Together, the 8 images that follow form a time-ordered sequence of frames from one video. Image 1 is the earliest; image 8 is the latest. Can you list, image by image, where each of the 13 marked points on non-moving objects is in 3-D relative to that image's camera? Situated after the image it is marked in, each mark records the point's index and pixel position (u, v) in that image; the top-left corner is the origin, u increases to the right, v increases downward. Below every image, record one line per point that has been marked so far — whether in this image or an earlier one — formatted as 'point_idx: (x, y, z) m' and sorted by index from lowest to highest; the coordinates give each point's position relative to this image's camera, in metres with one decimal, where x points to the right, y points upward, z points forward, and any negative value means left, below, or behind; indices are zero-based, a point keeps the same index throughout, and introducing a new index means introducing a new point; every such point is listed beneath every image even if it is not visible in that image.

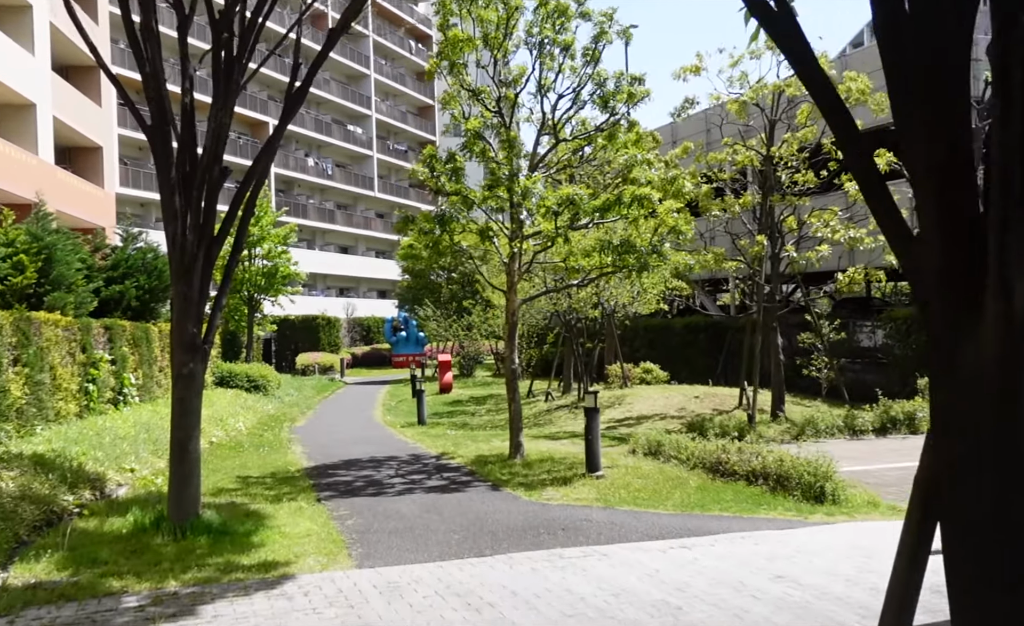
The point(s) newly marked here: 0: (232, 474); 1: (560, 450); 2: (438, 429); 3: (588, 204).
0: (-4.2, -2.4, +11.9) m
1: (+0.8, -2.2, +13.0) m
2: (-1.6, -2.5, +17.3) m
3: (+1.1, +1.6, +11.3) m
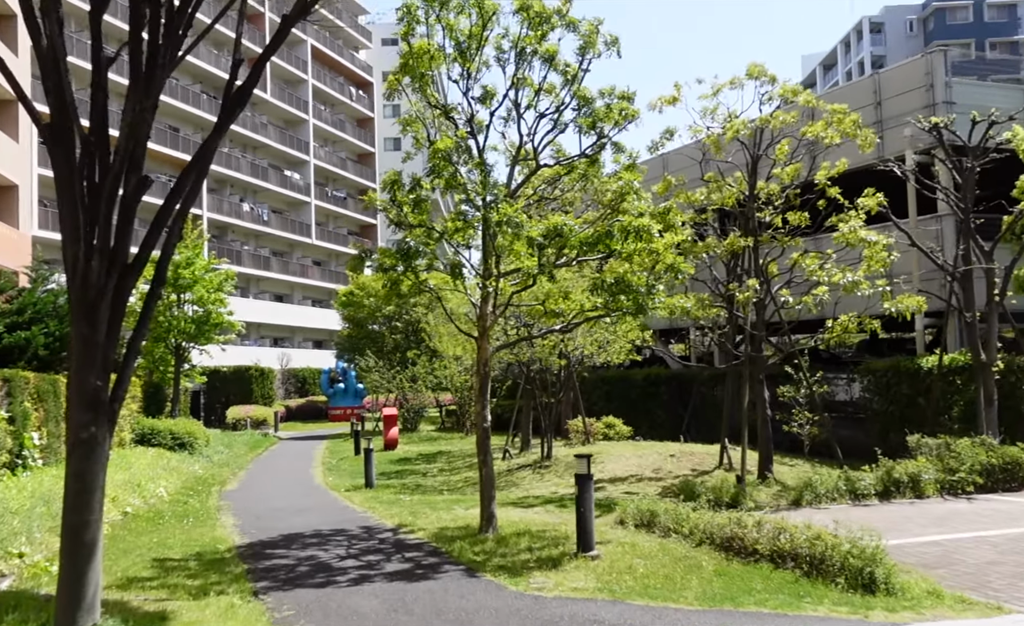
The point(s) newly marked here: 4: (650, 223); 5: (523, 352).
0: (-4.5, -3.0, +9.8) m
1: (+0.3, -3.0, +11.3) m
2: (-2.4, -3.5, +15.4) m
3: (+0.9, +1.0, +10.0) m
4: (+1.8, +1.2, +9.9) m
5: (+0.3, -0.9, +18.4) m
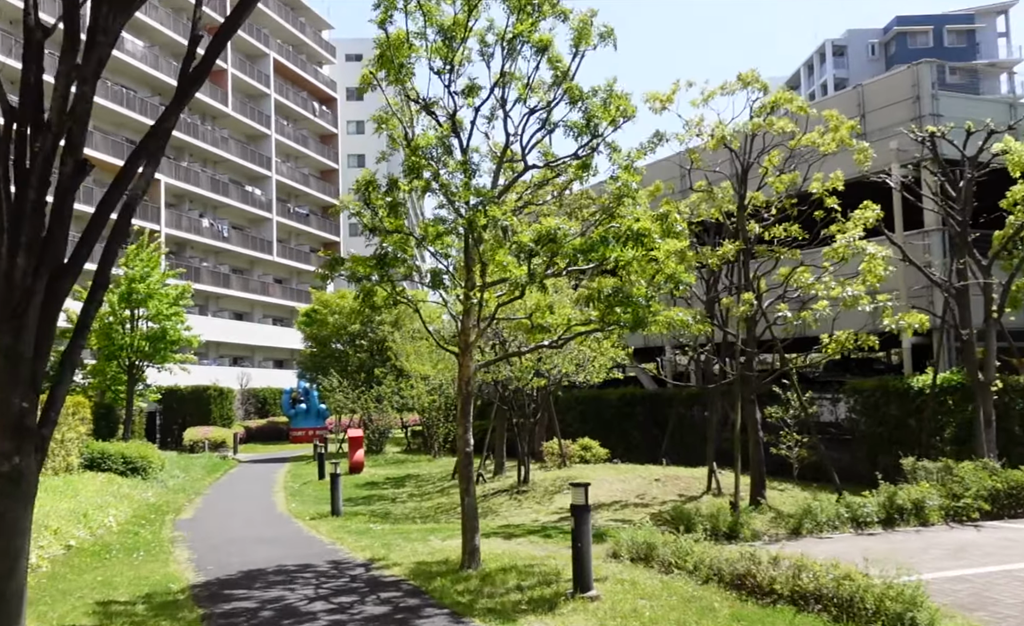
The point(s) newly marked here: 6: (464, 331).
0: (-4.6, -3.1, +8.7) m
1: (+0.1, -3.2, +10.4) m
2: (-2.8, -3.8, +14.3) m
3: (+0.7, +0.8, +9.2) m
4: (+1.7, +1.0, +9.1) m
5: (-0.3, -1.3, +17.6) m
6: (-0.6, -0.2, +9.9) m
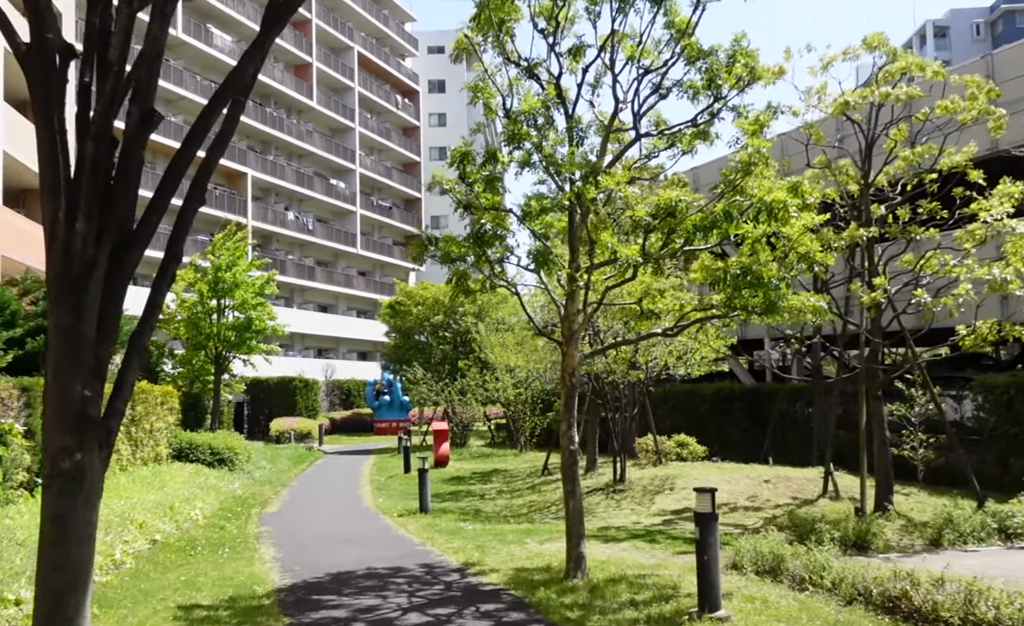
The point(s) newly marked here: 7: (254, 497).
0: (-3.5, -3.0, +8.2) m
1: (+1.4, -3.0, +9.5) m
2: (-1.1, -3.6, +13.6) m
3: (+1.9, +1.0, +8.1) m
4: (+2.8, +1.2, +8.0) m
5: (+1.7, -1.0, +16.6) m
6: (+0.6, -0.1, +9.0) m
7: (-5.5, -3.9, +17.0) m
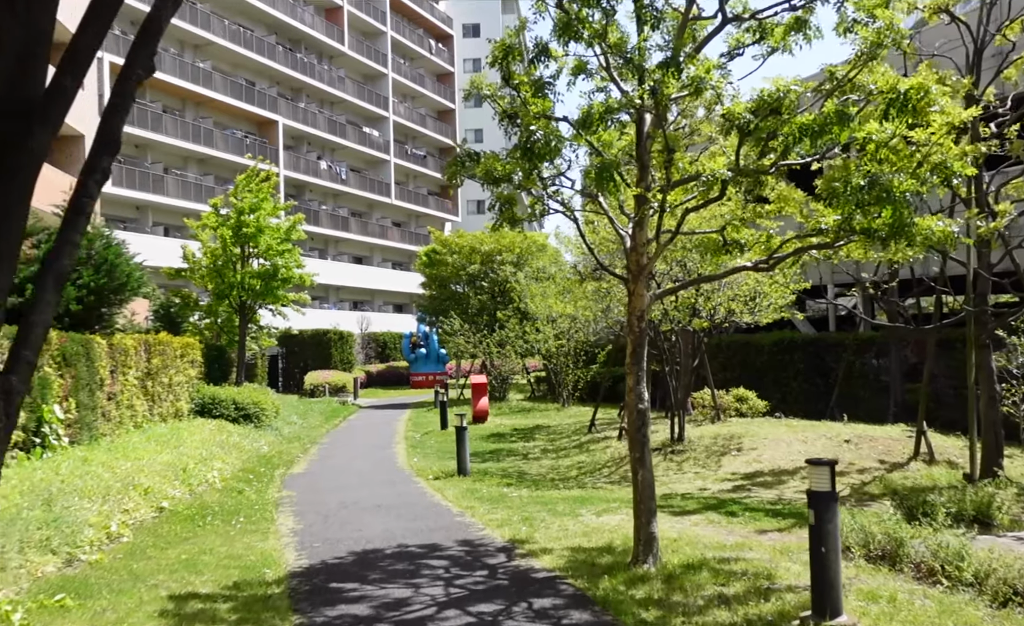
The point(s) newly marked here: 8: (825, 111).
0: (-3.0, -2.4, +6.9) m
1: (+2.0, -2.3, +7.9) m
2: (-0.4, -2.6, +12.2) m
3: (+2.3, +1.6, +6.3) m
4: (+3.2, +1.8, +6.1) m
5: (+2.6, +0.1, +14.9) m
6: (+1.1, +0.6, +7.3) m
7: (-4.6, -2.8, +15.8) m
8: (+2.5, +1.6, +6.3) m
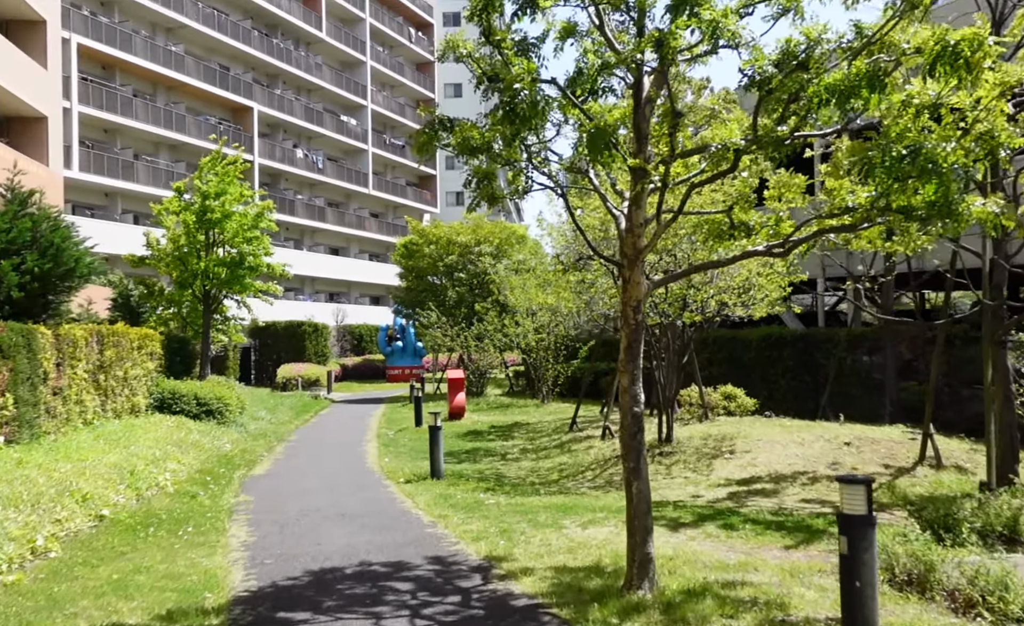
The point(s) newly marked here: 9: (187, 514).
0: (-3.2, -2.3, +5.9) m
1: (+1.8, -2.2, +7.1) m
2: (-0.7, -2.5, +11.4) m
3: (+2.2, +1.6, +5.5) m
4: (+3.1, +1.8, +5.3) m
5: (+2.2, +0.2, +14.1) m
6: (+1.0, +0.7, +6.5) m
7: (-5.0, -2.6, +14.8) m
8: (+2.3, +1.7, +5.4) m
9: (-4.0, -2.5, +9.8) m
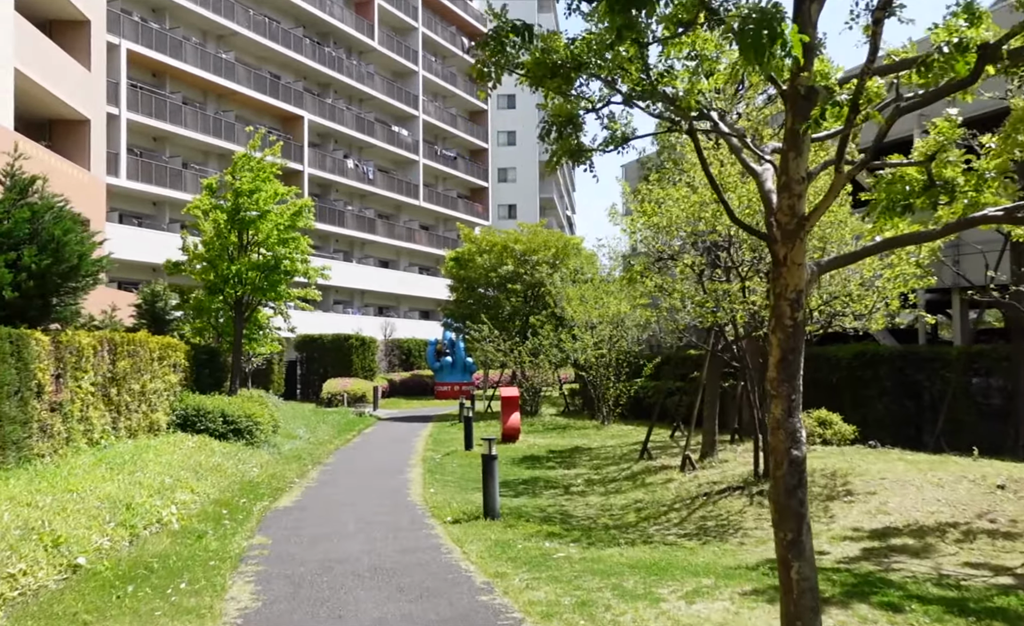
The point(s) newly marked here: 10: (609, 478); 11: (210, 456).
0: (-2.7, -2.2, +4.1) m
1: (+2.3, -2.2, +4.9) m
2: (+0.1, -2.6, +9.3) m
3: (+2.7, +1.7, +3.3) m
4: (+3.6, +1.8, +3.1) m
5: (+3.2, +0.1, +11.9) m
6: (+1.5, +0.7, +4.4) m
7: (-3.9, -2.8, +13.0) m
8: (+2.8, +1.7, +3.3) m
9: (-3.3, -2.5, +8.0) m
10: (+1.7, -2.9, +14.2) m
11: (-5.1, -2.4, +13.5) m
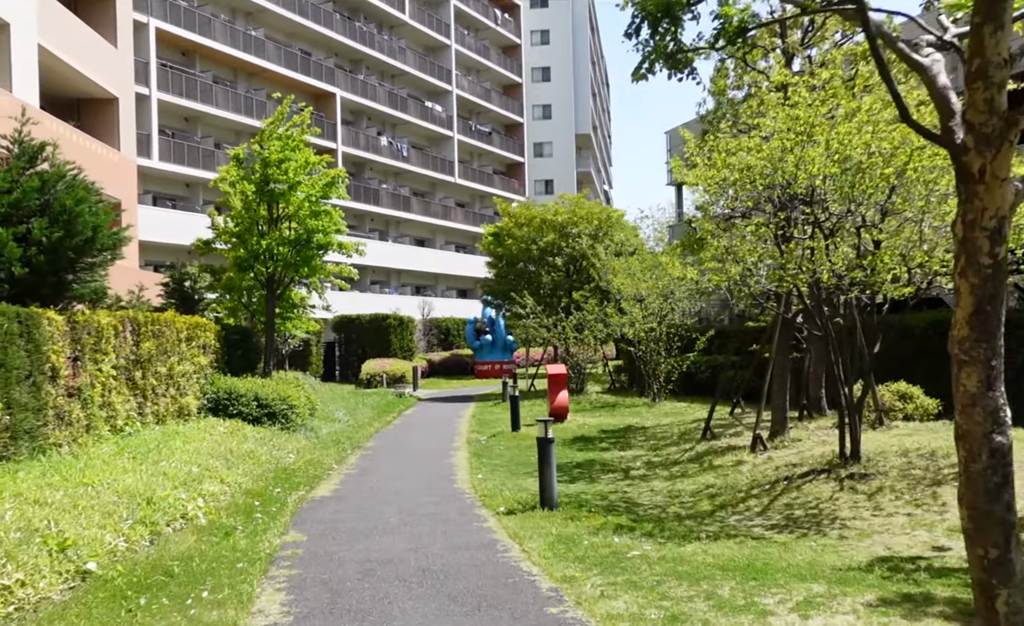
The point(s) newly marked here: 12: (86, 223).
0: (-2.3, -2.0, +3.1) m
1: (+2.8, -1.9, +3.7) m
2: (+0.8, -2.2, +8.2) m
3: (+3.0, +1.9, +2.0) m
4: (+3.9, +2.1, +1.8) m
5: (+3.9, +0.5, +10.6) m
6: (+1.9, +0.9, +3.2) m
7: (-3.1, -2.4, +12.1) m
8: (+3.1, +2.0, +2.0) m
9: (-2.7, -2.2, +7.1) m
10: (+2.6, -2.4, +13.0) m
11: (-4.3, -2.1, +12.6) m
12: (-5.6, +1.2, +10.5) m
